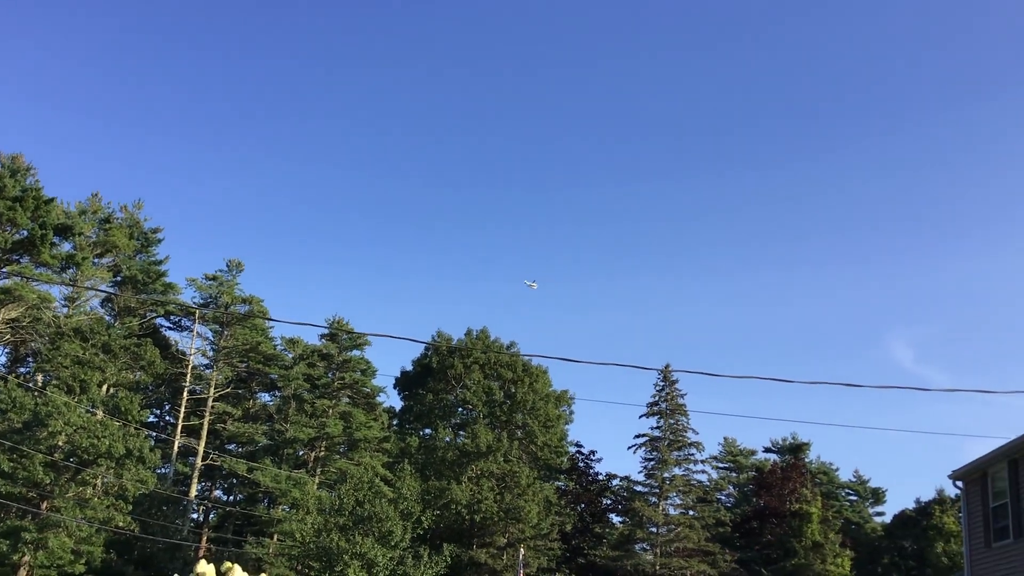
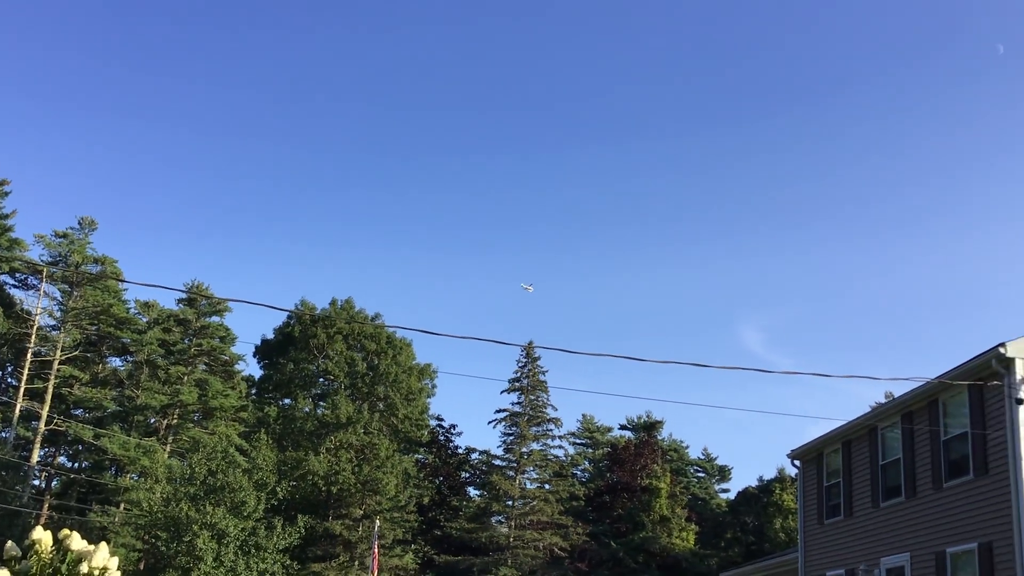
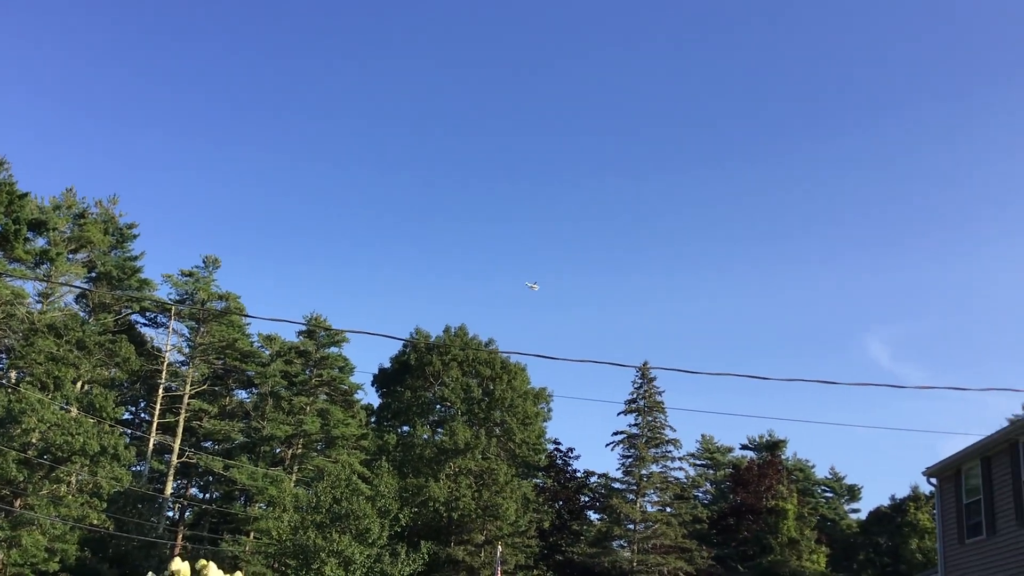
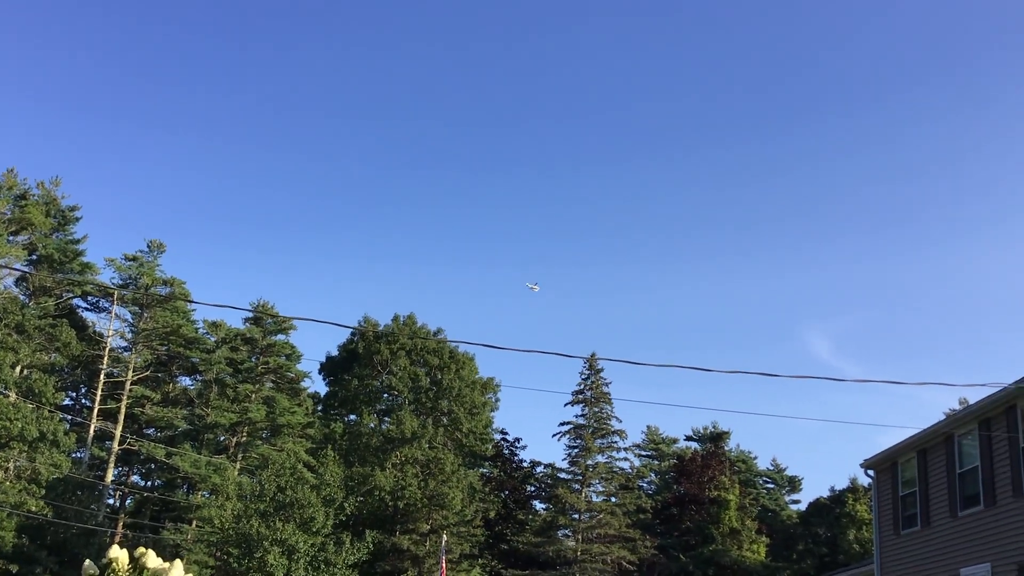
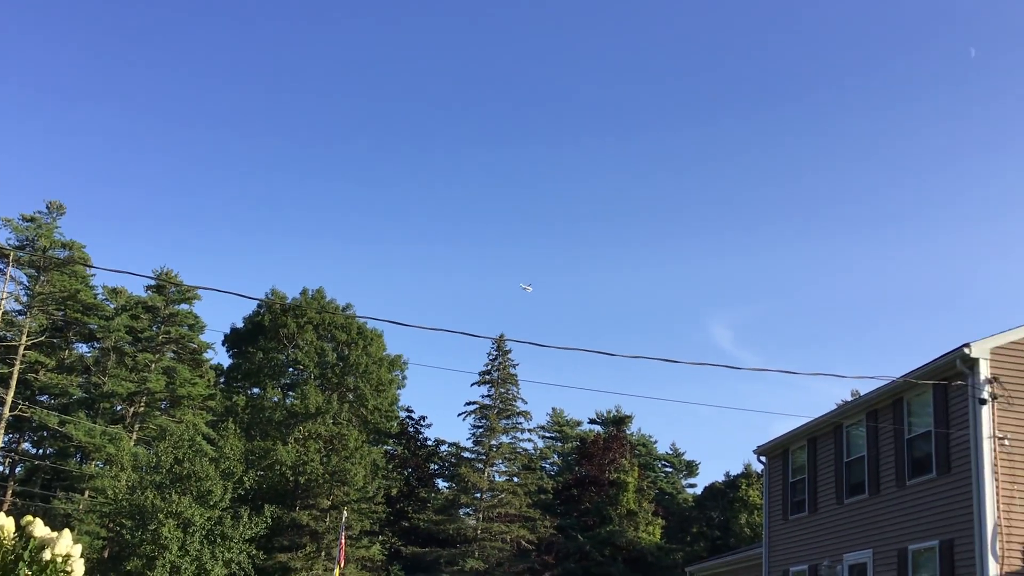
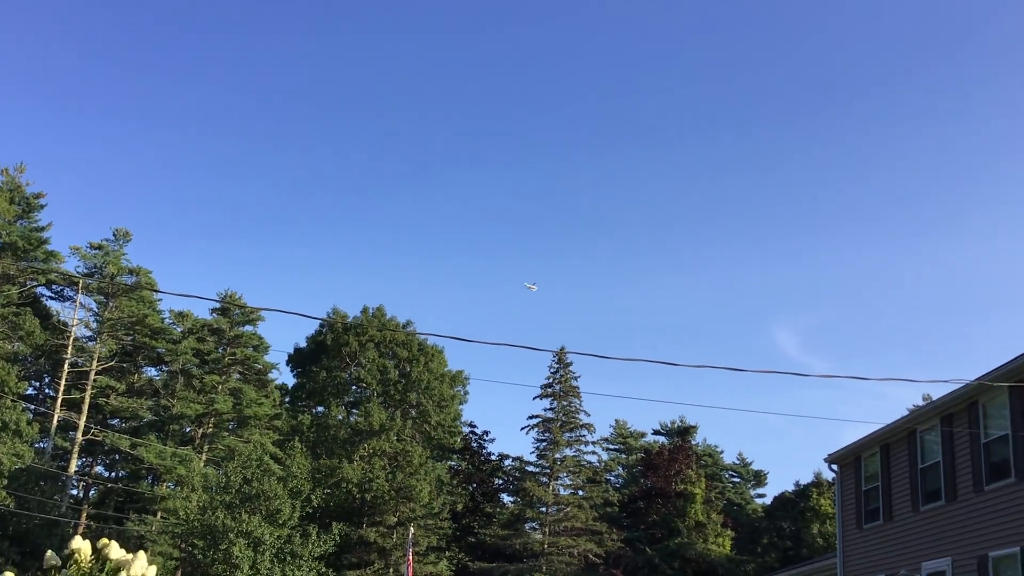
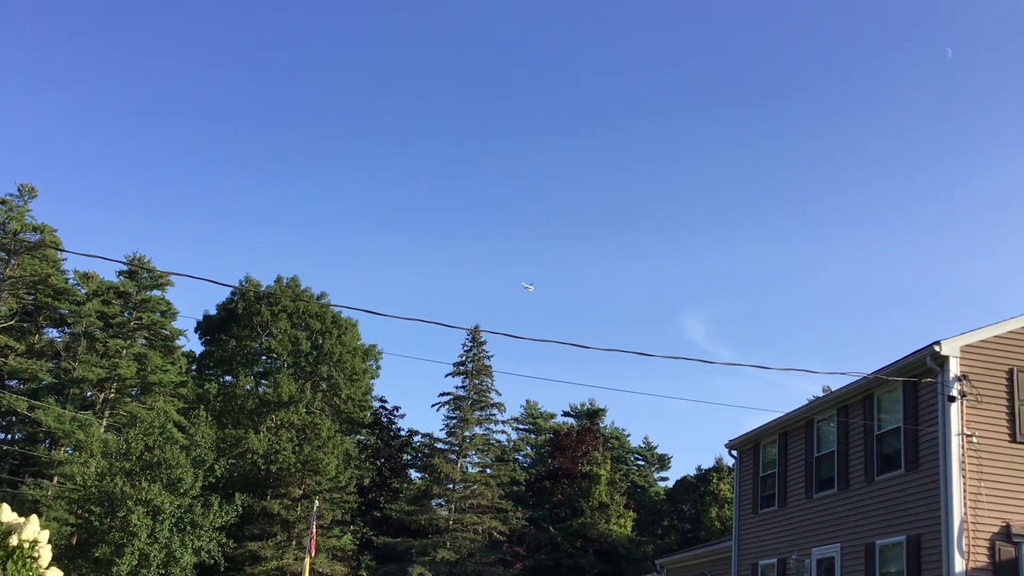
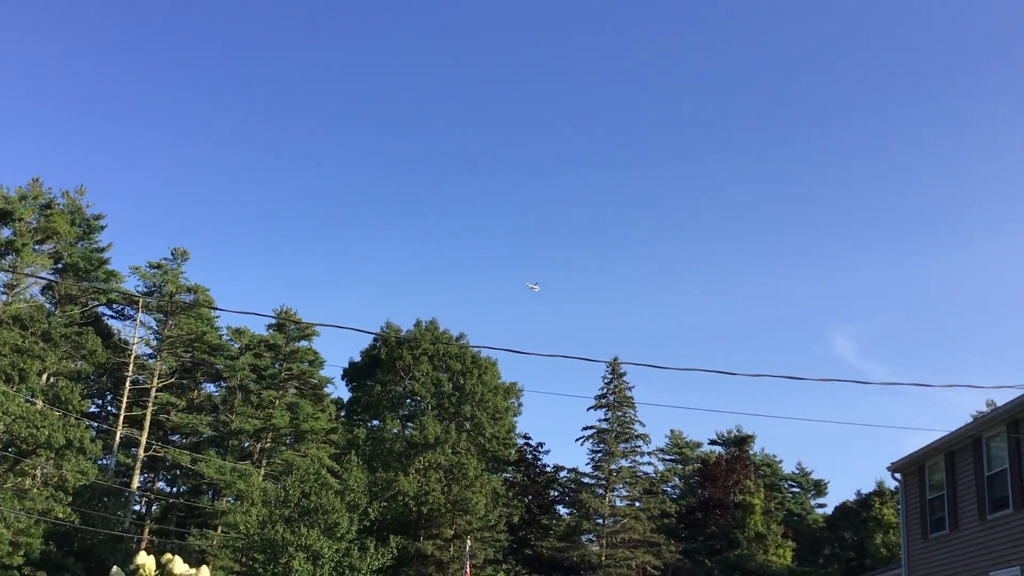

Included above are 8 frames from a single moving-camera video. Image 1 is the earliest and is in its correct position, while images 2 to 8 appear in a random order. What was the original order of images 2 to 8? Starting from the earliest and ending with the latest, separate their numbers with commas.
3, 8, 4, 6, 2, 5, 7
